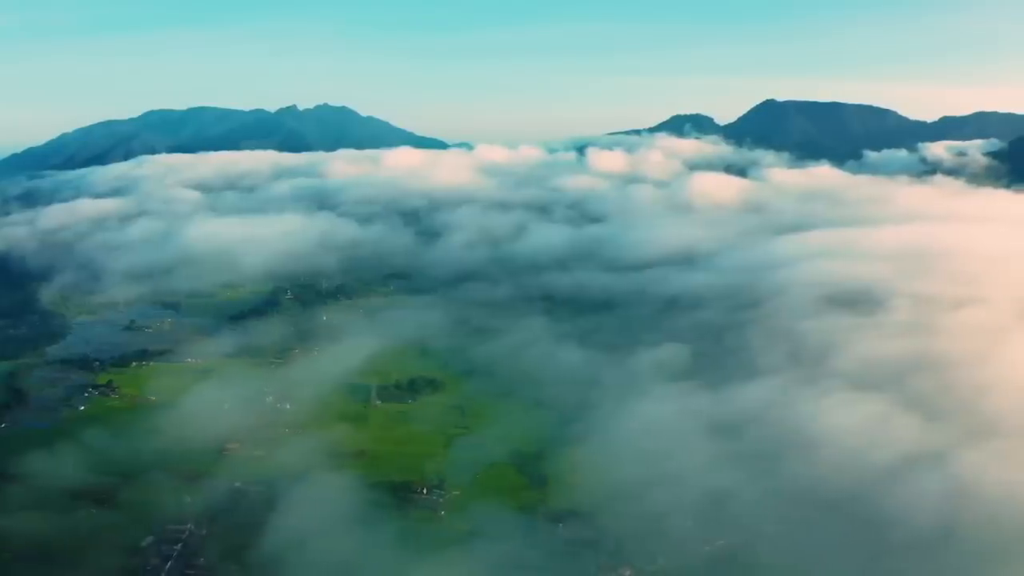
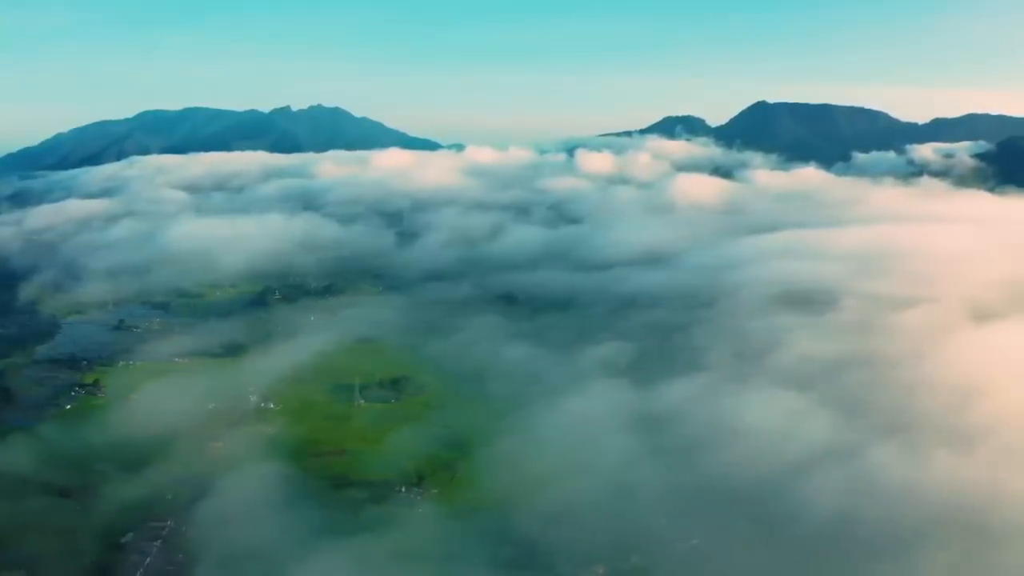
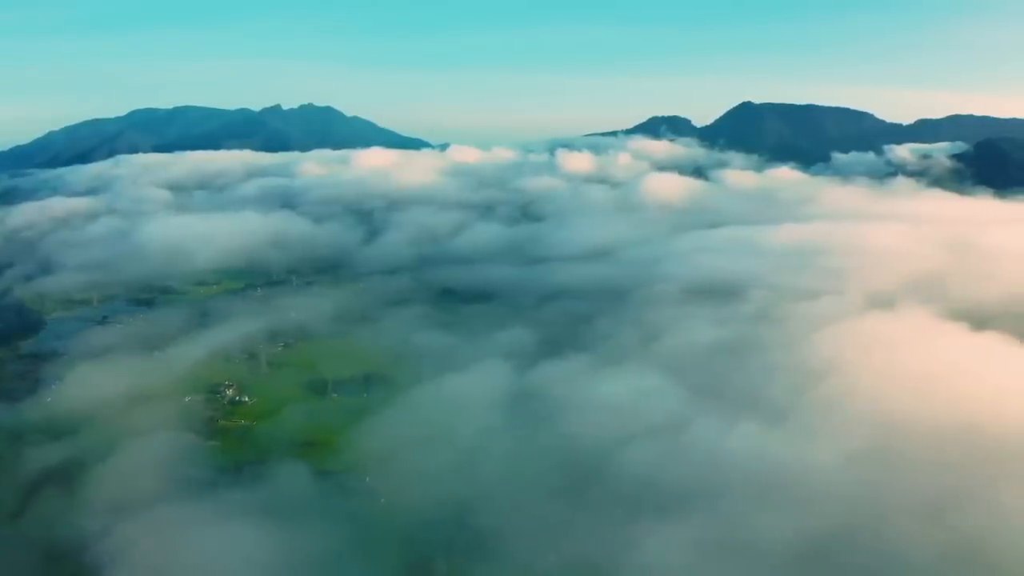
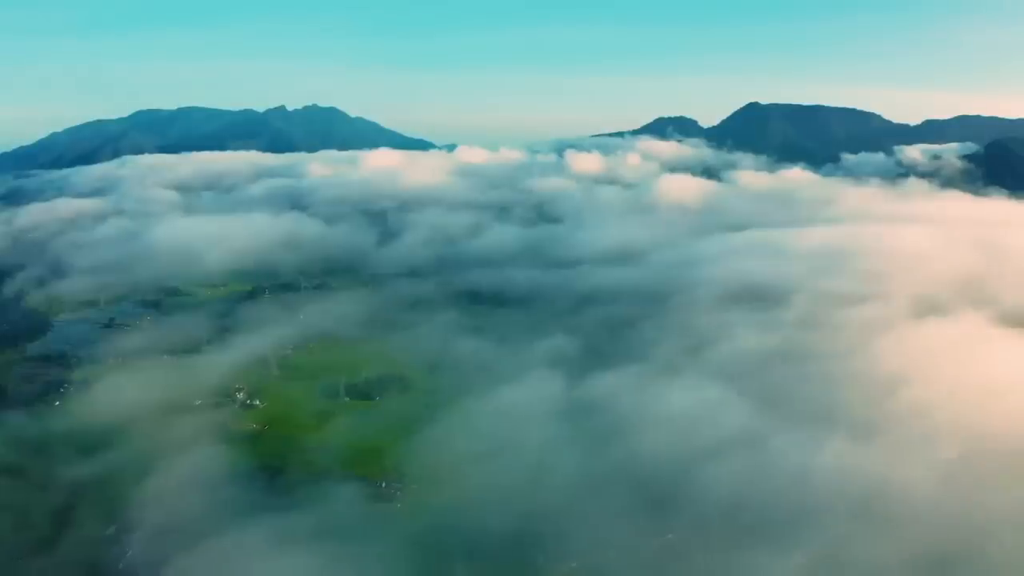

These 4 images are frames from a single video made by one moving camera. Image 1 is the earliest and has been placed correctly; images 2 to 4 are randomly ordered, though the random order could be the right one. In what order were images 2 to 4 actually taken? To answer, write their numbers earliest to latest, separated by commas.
2, 4, 3
